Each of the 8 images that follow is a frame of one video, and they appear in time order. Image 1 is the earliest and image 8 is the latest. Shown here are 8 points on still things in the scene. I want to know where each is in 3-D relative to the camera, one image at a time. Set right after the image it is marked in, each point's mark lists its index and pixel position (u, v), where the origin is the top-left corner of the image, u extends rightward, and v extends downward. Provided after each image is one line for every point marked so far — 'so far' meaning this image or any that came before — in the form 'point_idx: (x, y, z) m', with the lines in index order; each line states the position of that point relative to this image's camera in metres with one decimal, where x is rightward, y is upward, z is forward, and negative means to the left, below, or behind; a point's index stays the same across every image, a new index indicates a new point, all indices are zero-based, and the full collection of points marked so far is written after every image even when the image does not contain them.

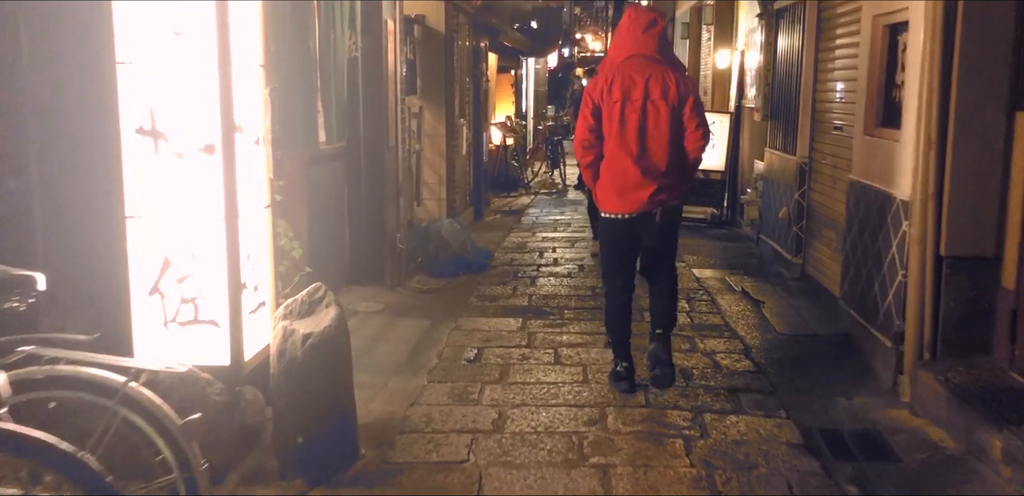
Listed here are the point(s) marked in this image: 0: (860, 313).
0: (+2.5, -0.5, +6.3) m
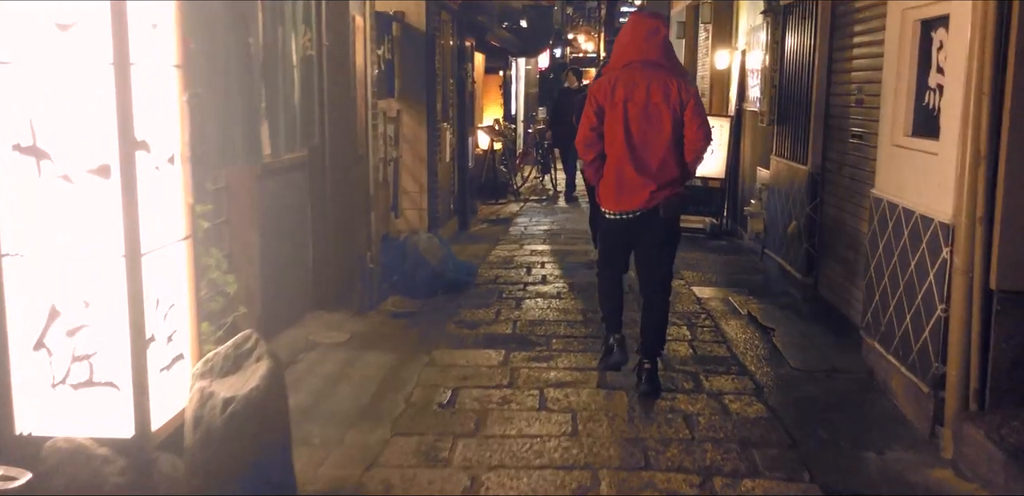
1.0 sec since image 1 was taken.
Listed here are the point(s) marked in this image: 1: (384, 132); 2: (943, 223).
0: (+2.4, -0.6, +5.5) m
1: (-1.4, +1.2, +9.3) m
2: (+2.3, +0.1, +4.7) m
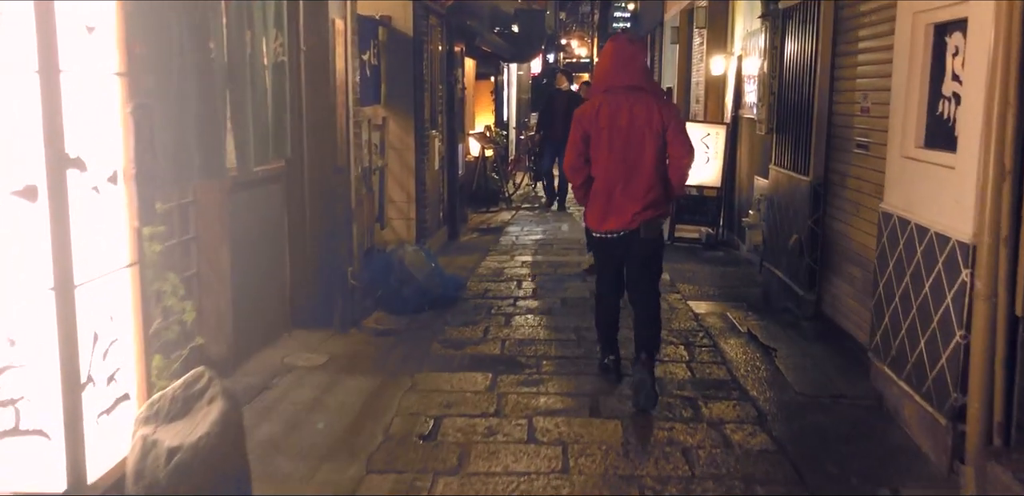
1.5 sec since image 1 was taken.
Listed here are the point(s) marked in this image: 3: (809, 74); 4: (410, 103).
0: (+2.3, -0.7, +5.2) m
1: (-1.5, +1.1, +9.0) m
2: (+2.2, 0.0, +4.3) m
3: (+2.6, +1.5, +7.6) m
4: (-1.2, +1.8, +10.8) m
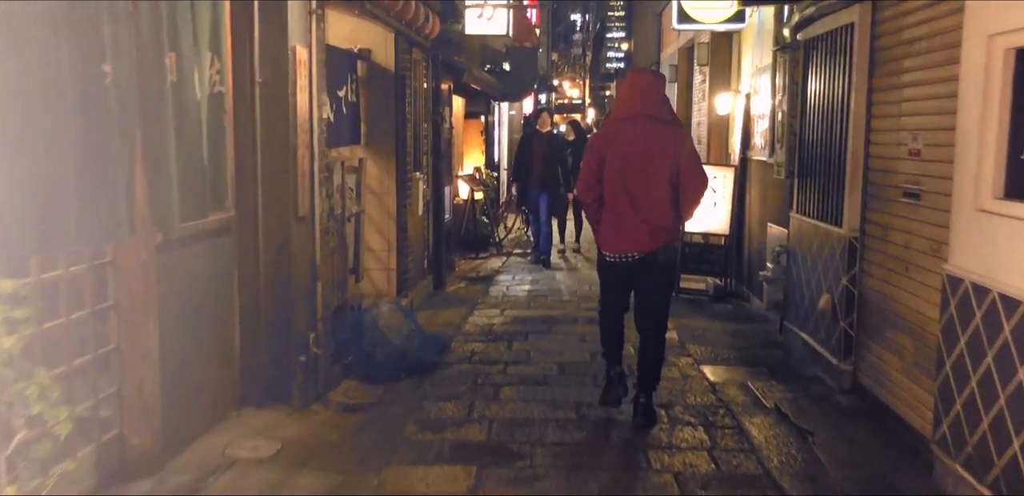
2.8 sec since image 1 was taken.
0: (+2.2, -1.1, +4.2) m
1: (-1.6, +0.6, +8.0) m
2: (+2.2, -0.3, +3.4) m
3: (+2.5, +1.0, +6.7) m
4: (-1.4, +1.2, +9.9) m
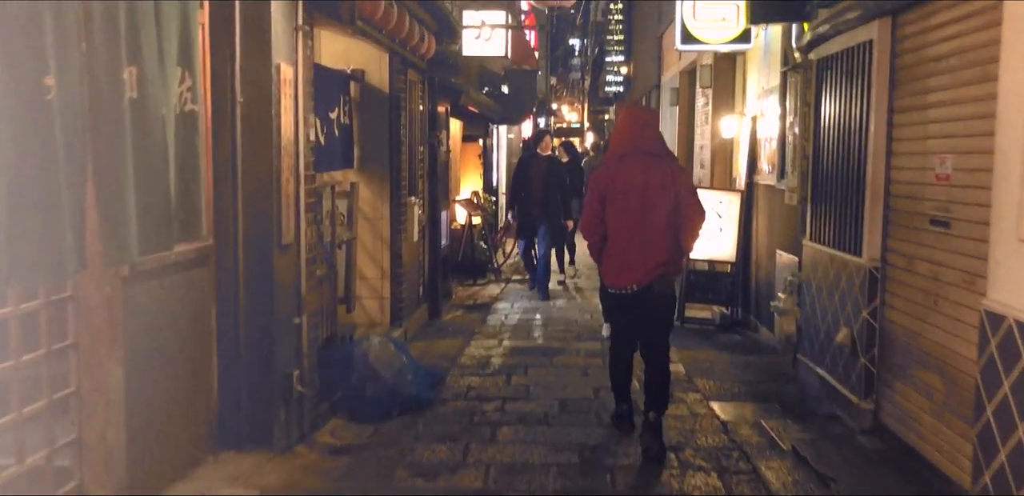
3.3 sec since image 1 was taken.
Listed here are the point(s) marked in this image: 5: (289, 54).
0: (+2.2, -1.2, +3.8) m
1: (-1.6, +0.3, +7.6) m
2: (+2.1, -0.4, +3.0) m
3: (+2.5, +0.8, +6.4) m
4: (-1.4, +0.9, +9.5) m
5: (-1.5, +1.3, +5.8) m
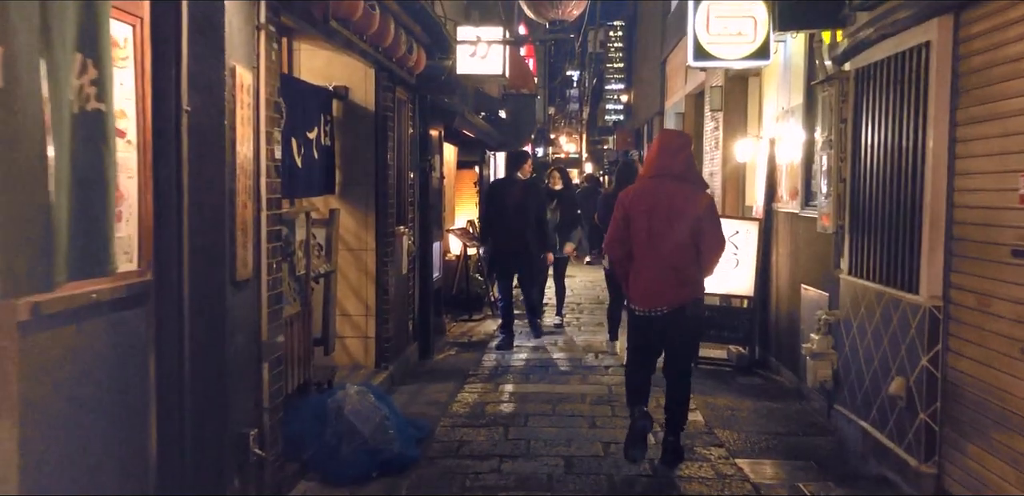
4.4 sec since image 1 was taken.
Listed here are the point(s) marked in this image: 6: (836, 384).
0: (+2.2, -1.4, +2.8) m
1: (-1.6, +0.1, +6.8) m
2: (+2.1, -0.5, +2.1) m
3: (+2.5, +0.6, +5.5) m
4: (-1.4, +0.5, +8.6) m
5: (-1.5, +1.1, +4.9) m
6: (+2.4, -1.0, +6.6) m
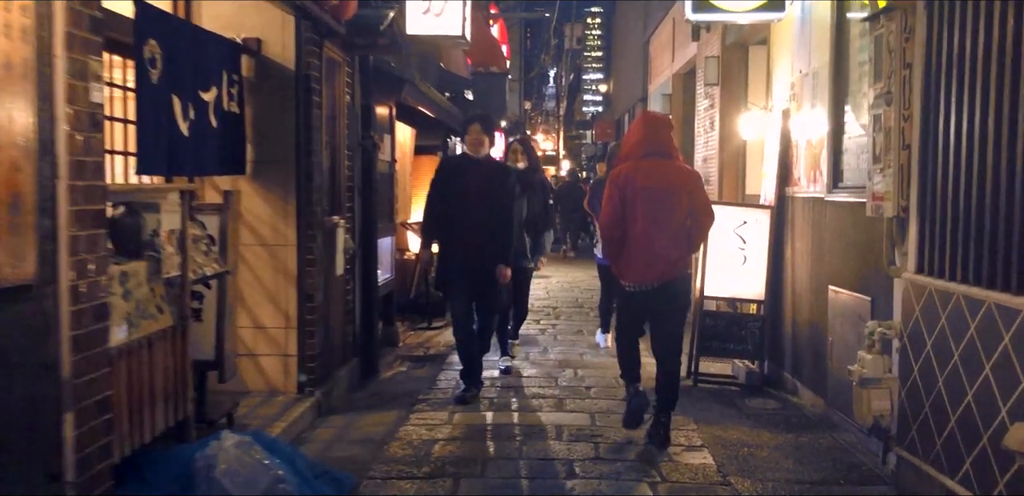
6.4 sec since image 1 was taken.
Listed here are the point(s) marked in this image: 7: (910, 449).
0: (+2.0, -1.3, +1.2) m
1: (-1.9, +0.1, +5.0) m
2: (+2.0, -0.5, +0.4) m
3: (+2.2, +0.7, +3.8) m
4: (-1.7, +0.6, +6.9) m
5: (-1.7, +1.1, +3.1) m
6: (+2.2, -1.0, +4.9) m
7: (+2.1, -1.1, +4.8) m
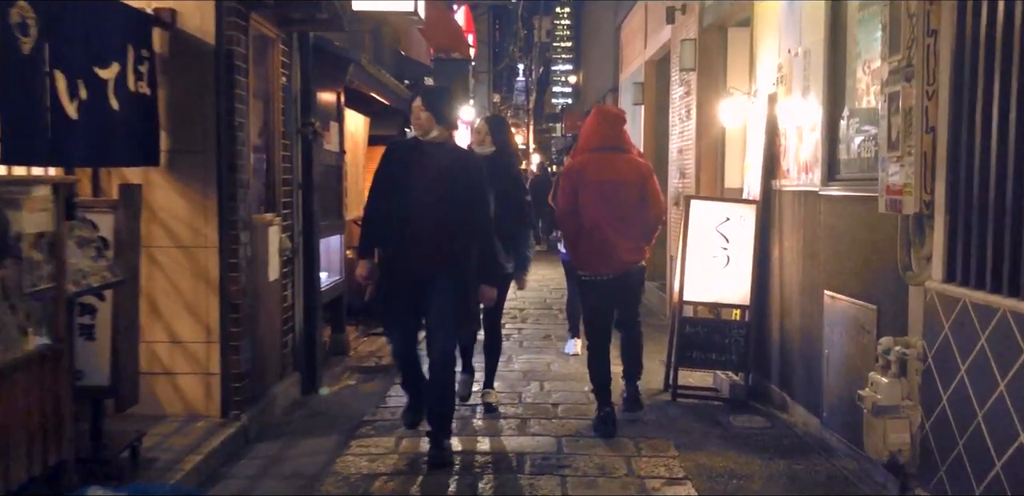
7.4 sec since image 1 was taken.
0: (+1.9, -1.3, +0.4) m
1: (-2.1, +0.1, +4.1) m
2: (+1.9, -0.5, -0.4) m
3: (+2.0, +0.6, +3.1) m
4: (-2.0, +0.6, +5.9) m
5: (-1.9, +1.1, +2.2) m
6: (+1.9, -1.0, +4.2) m
7: (+1.9, -1.1, +4.0) m
